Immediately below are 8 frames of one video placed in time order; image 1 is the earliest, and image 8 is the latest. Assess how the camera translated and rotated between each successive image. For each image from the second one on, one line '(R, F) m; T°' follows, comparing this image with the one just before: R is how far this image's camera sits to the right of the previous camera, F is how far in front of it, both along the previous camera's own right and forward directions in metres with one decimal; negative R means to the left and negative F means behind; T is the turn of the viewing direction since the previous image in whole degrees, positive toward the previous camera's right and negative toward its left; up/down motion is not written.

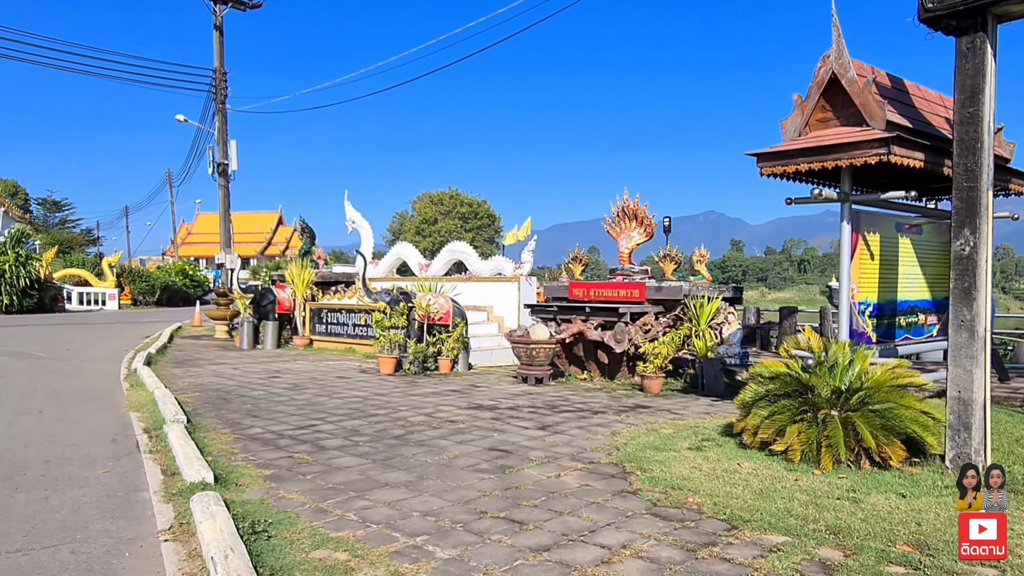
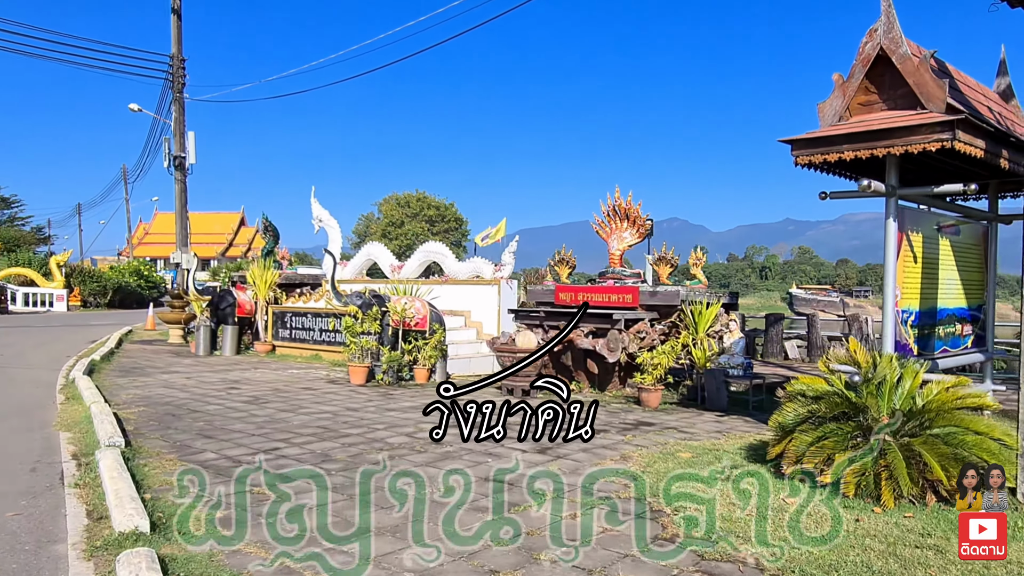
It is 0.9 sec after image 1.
(-0.3, +1.0) m; +3°
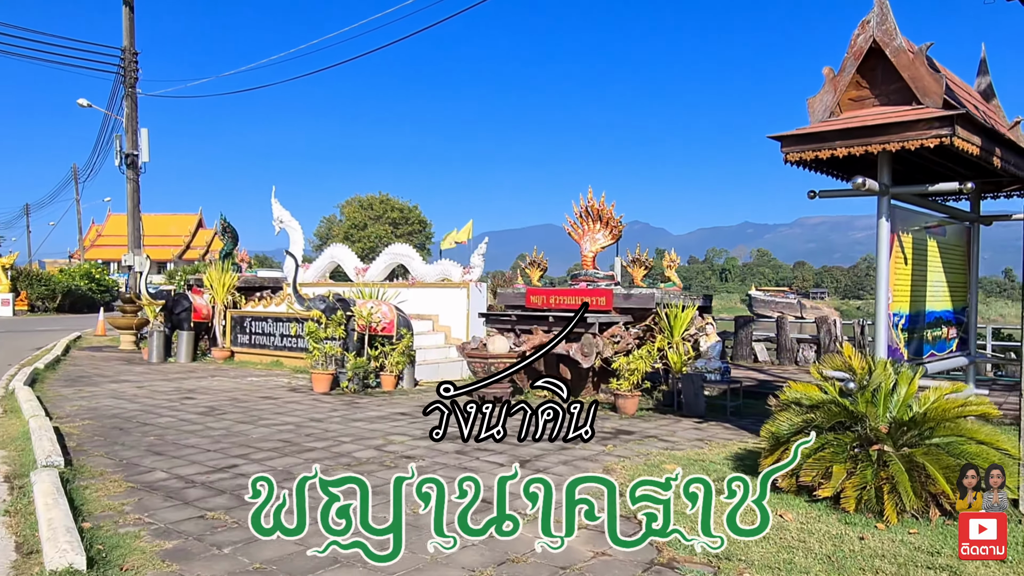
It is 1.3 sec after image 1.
(-0.1, +0.4) m; +3°
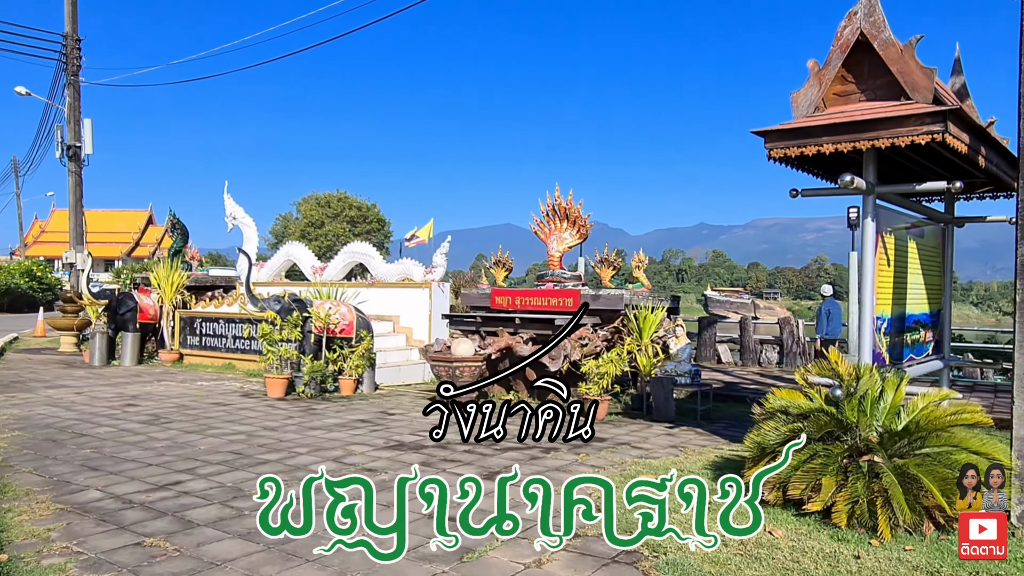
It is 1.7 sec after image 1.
(-0.1, +0.4) m; +3°
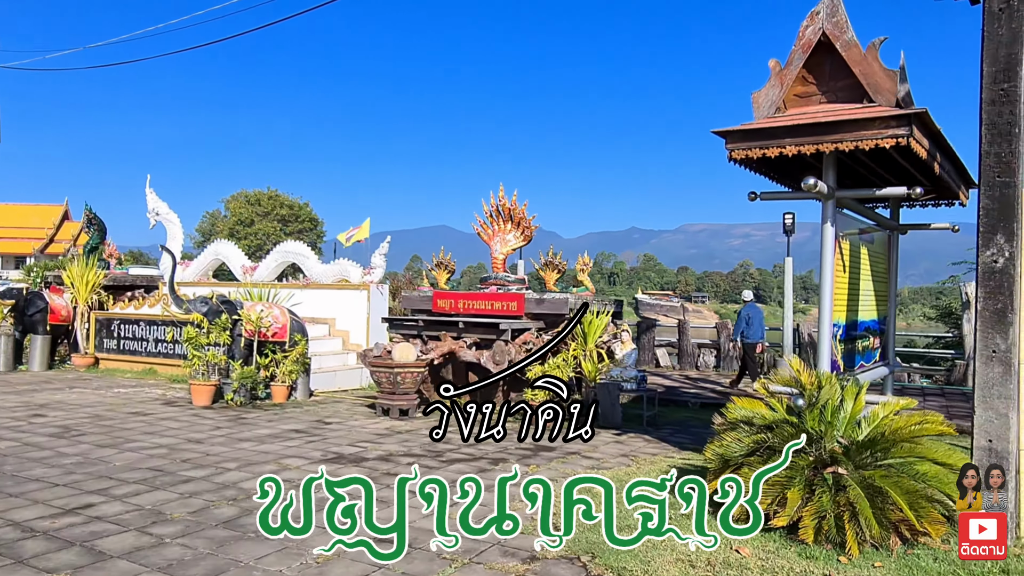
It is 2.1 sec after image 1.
(-0.1, +0.3) m; +5°
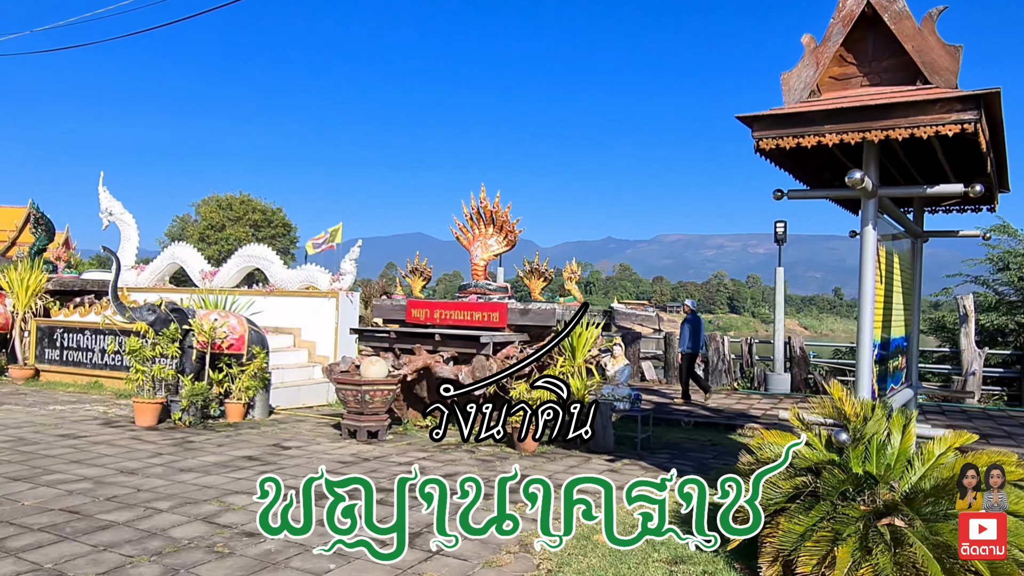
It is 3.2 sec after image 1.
(-0.1, +0.9) m; +2°
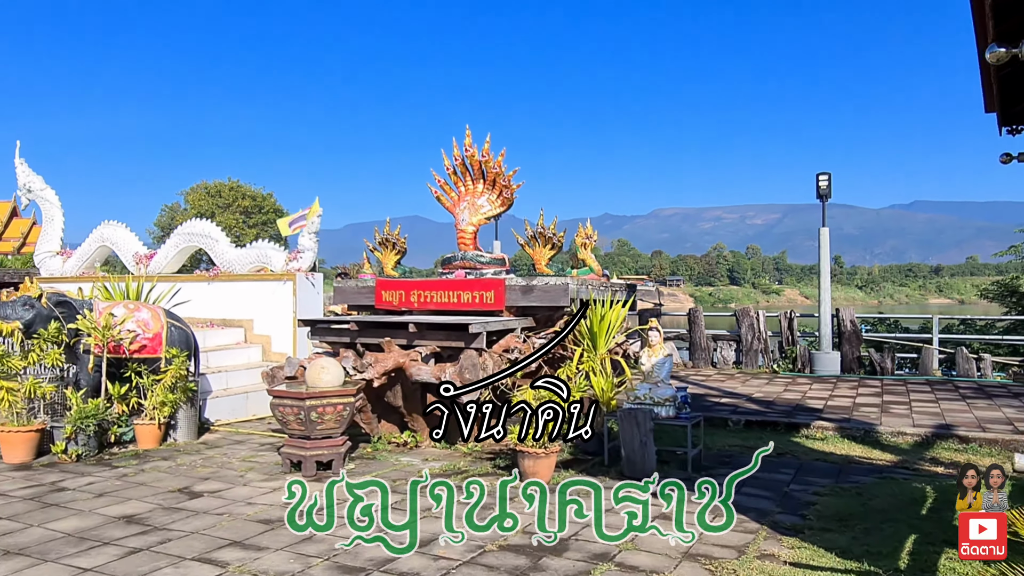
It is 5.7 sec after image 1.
(0.0, +2.3) m; 0°
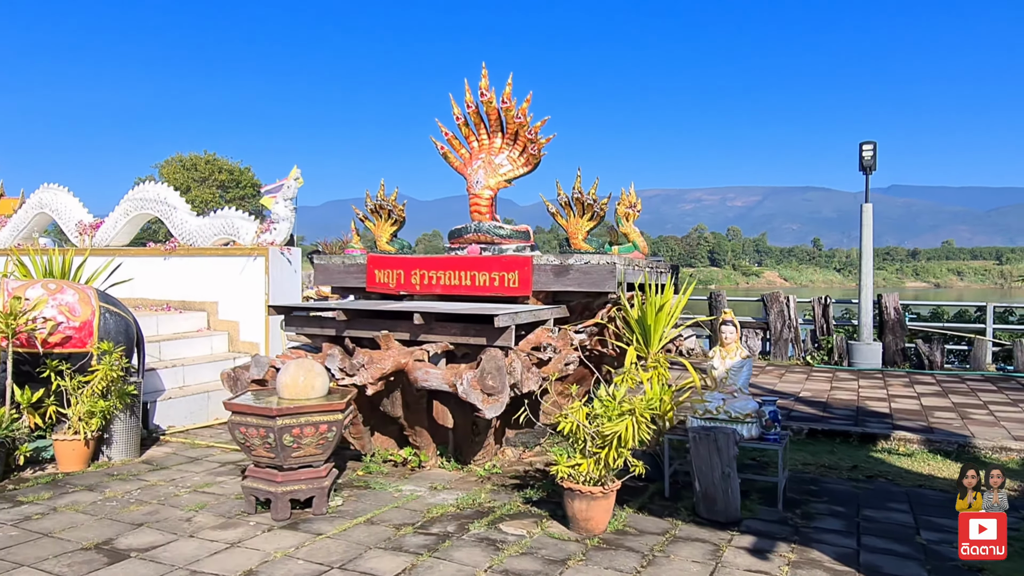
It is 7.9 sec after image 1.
(-0.4, +1.5) m; +2°
